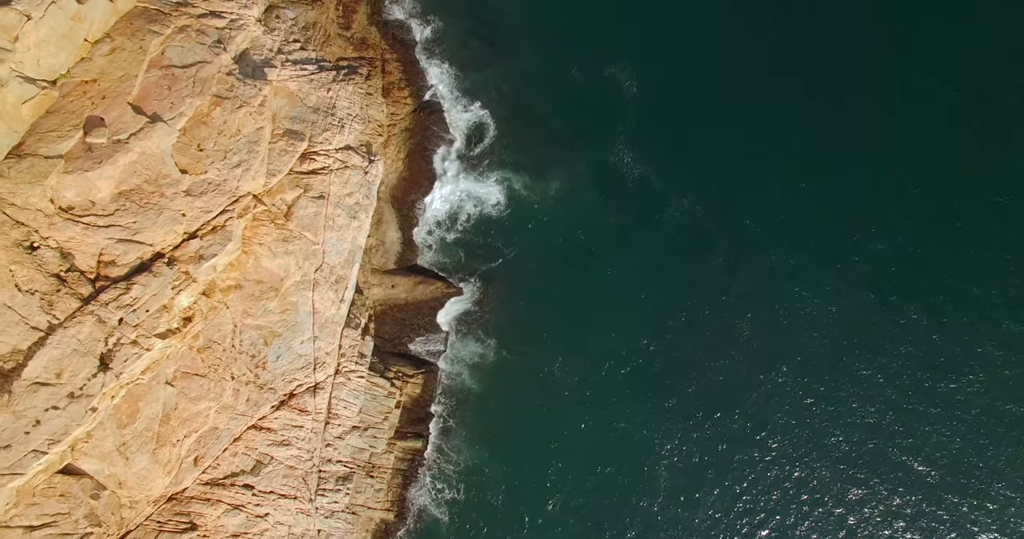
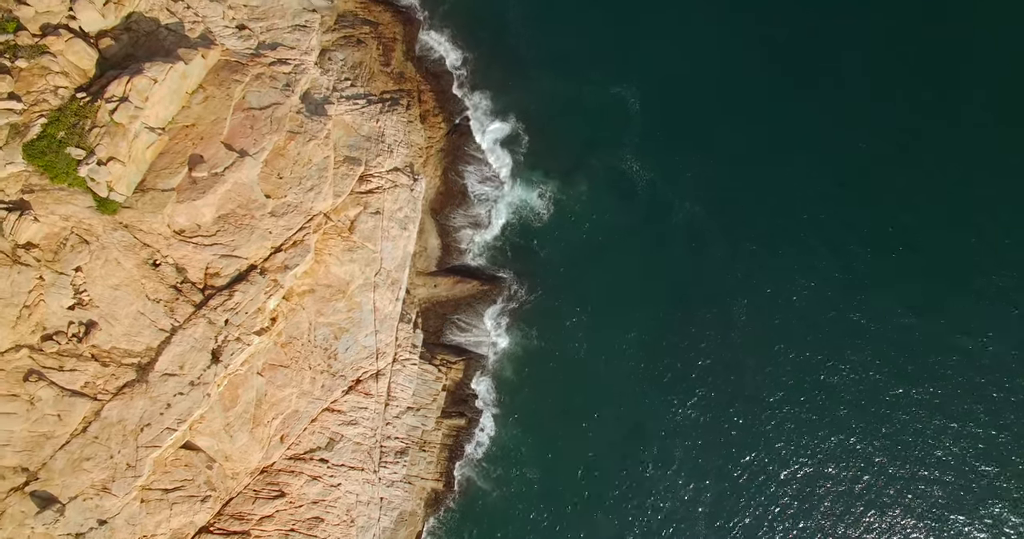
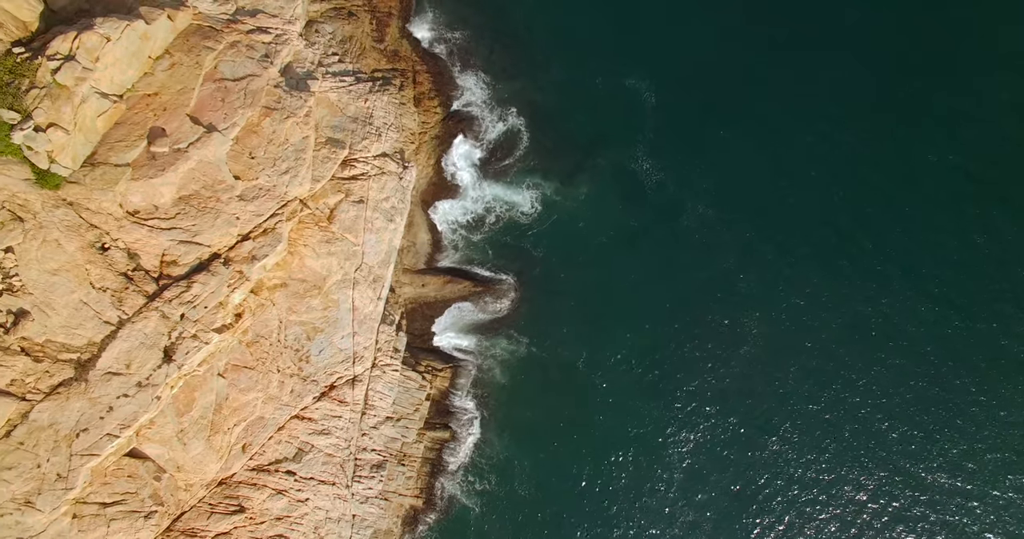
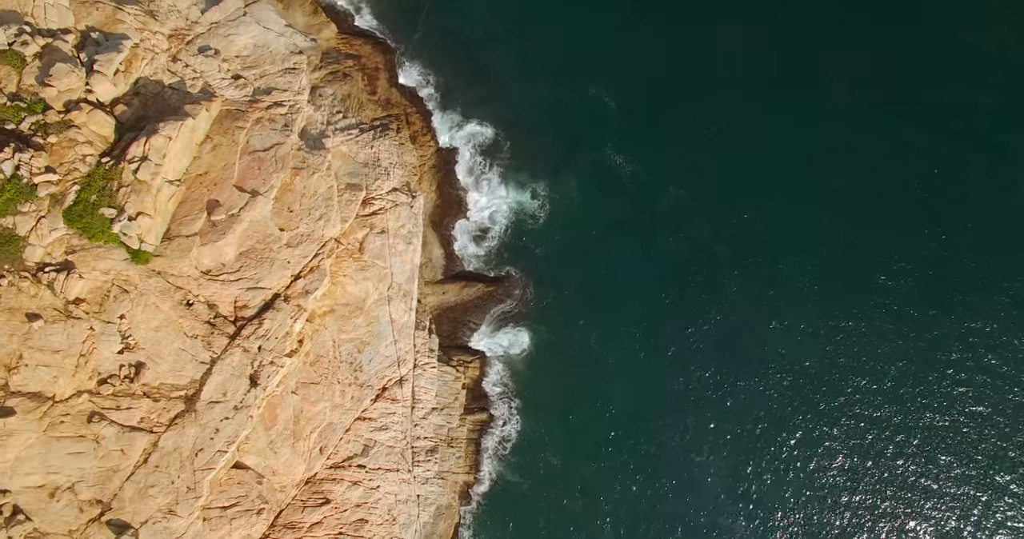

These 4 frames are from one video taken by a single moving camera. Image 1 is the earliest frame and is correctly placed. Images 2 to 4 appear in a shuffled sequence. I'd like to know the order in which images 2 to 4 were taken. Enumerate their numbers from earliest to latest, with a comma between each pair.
3, 2, 4
